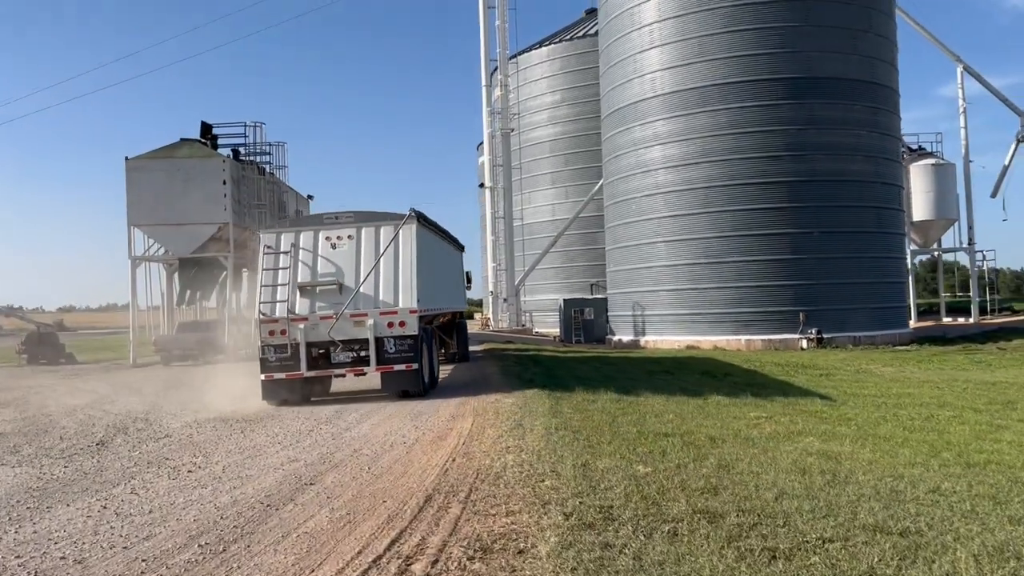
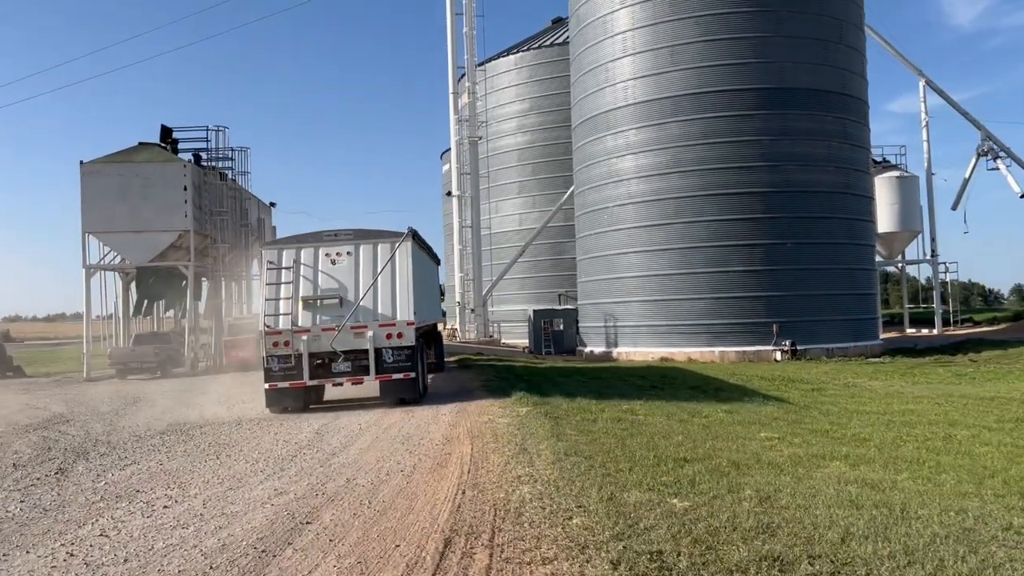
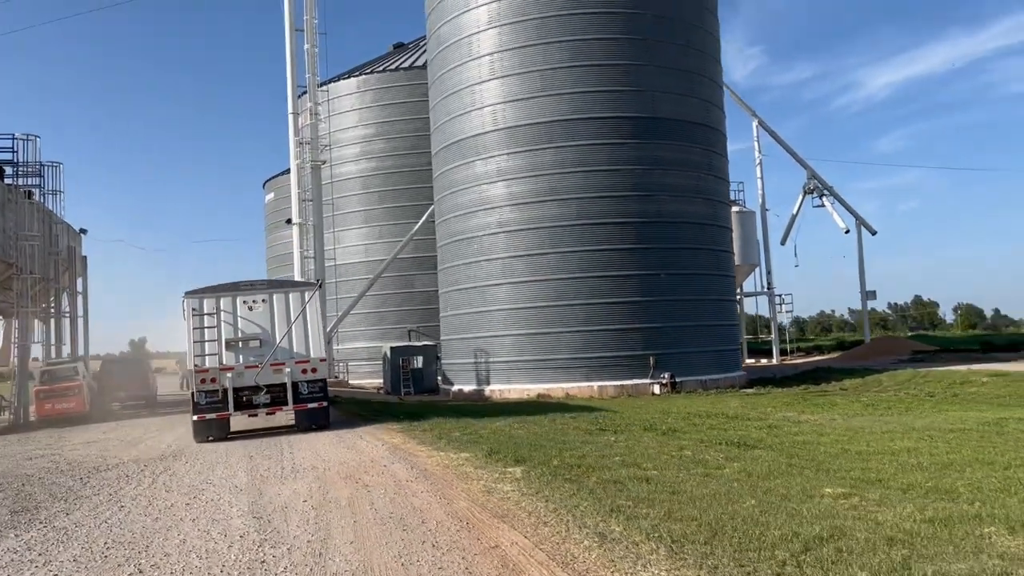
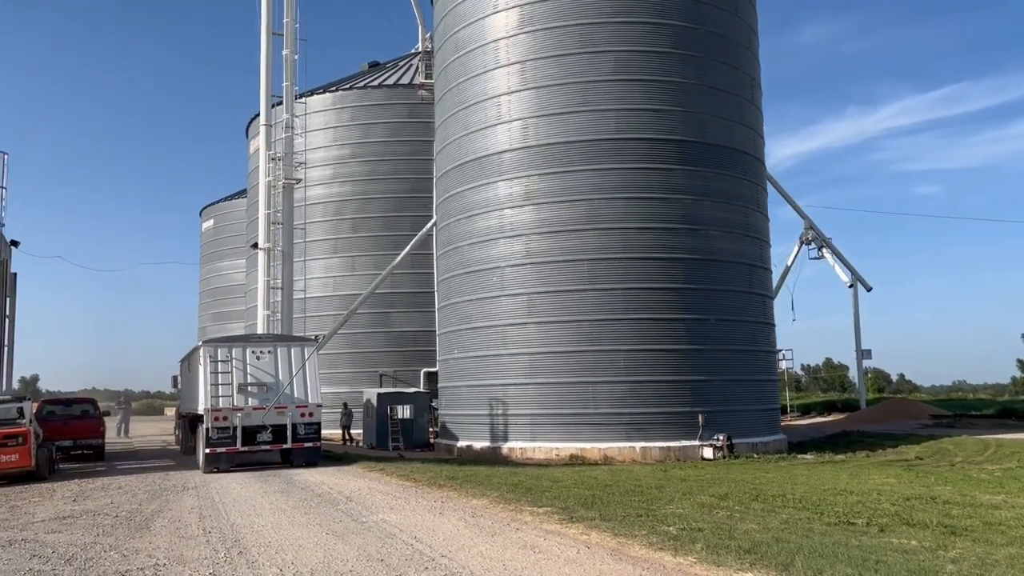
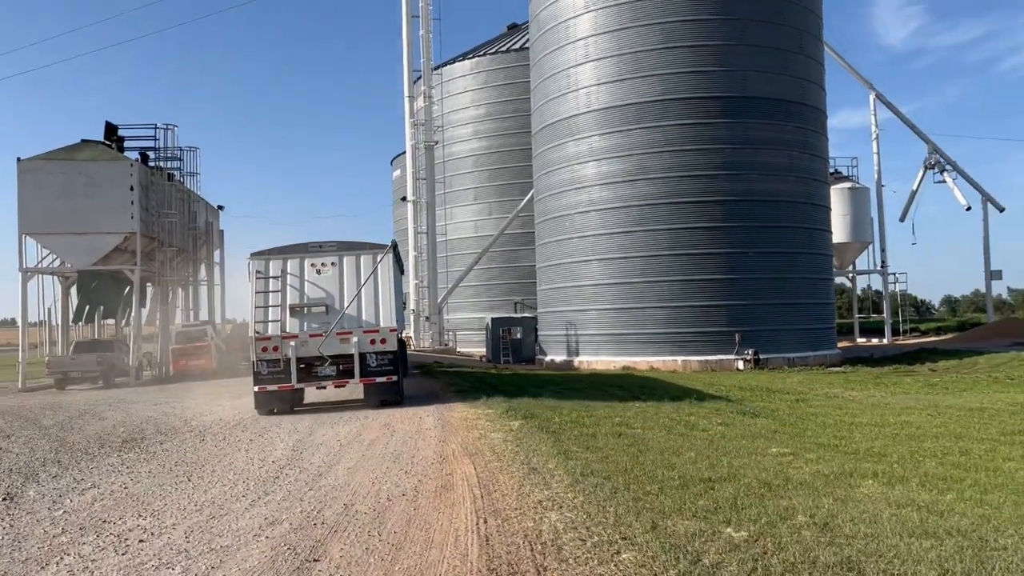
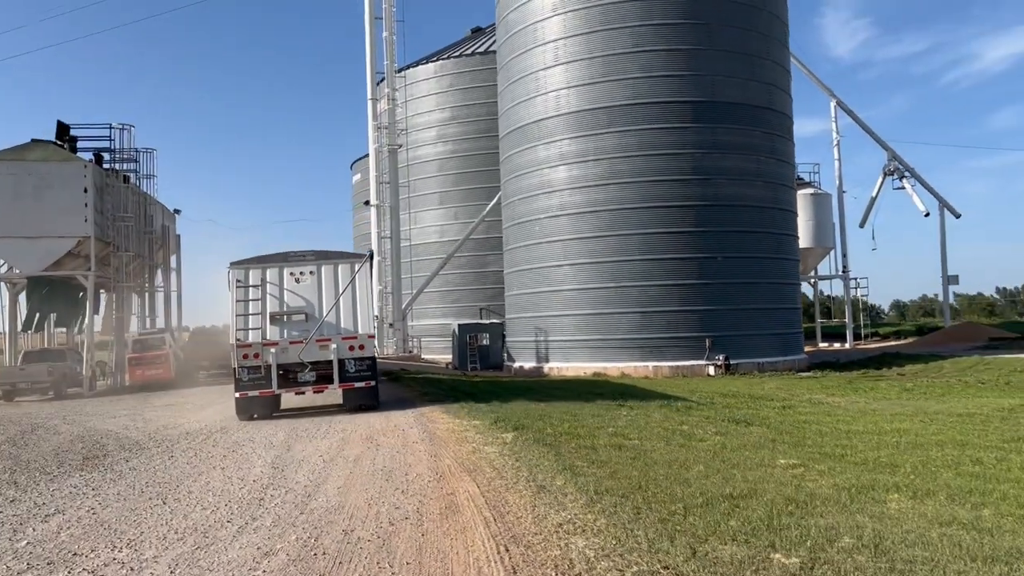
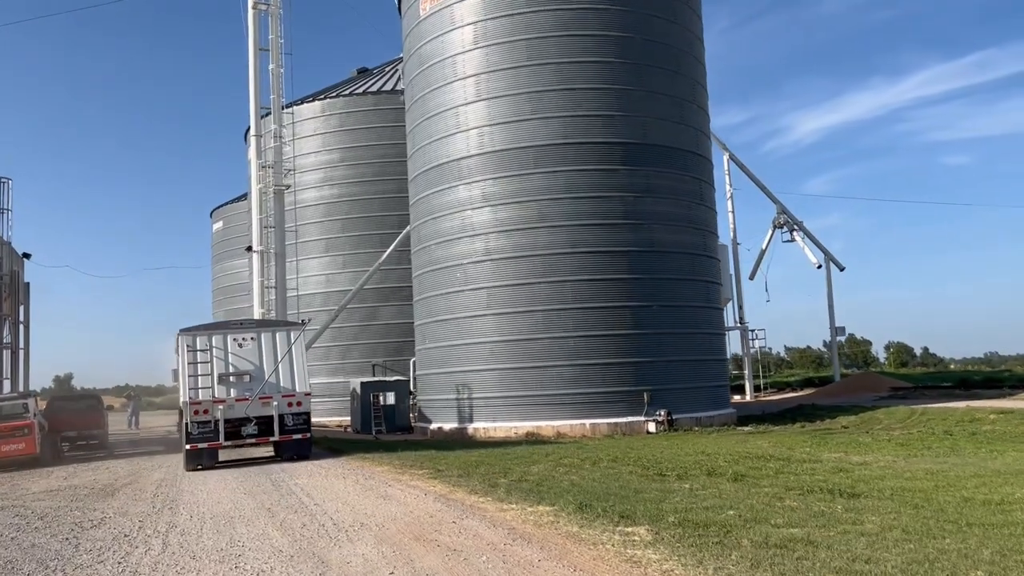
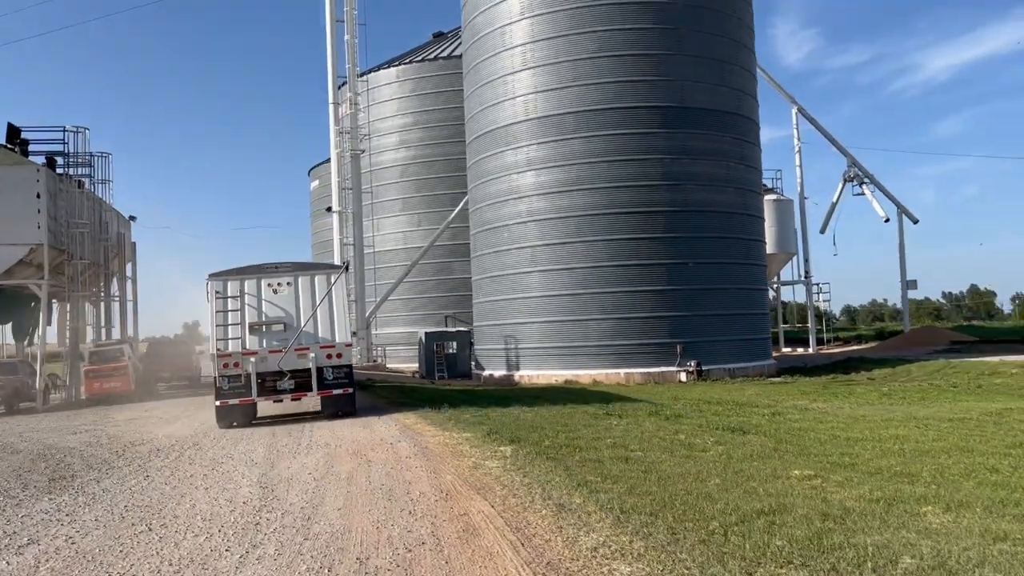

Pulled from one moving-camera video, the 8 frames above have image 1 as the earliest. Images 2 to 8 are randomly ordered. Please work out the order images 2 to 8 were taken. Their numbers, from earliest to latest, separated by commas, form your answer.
2, 5, 6, 8, 3, 7, 4
